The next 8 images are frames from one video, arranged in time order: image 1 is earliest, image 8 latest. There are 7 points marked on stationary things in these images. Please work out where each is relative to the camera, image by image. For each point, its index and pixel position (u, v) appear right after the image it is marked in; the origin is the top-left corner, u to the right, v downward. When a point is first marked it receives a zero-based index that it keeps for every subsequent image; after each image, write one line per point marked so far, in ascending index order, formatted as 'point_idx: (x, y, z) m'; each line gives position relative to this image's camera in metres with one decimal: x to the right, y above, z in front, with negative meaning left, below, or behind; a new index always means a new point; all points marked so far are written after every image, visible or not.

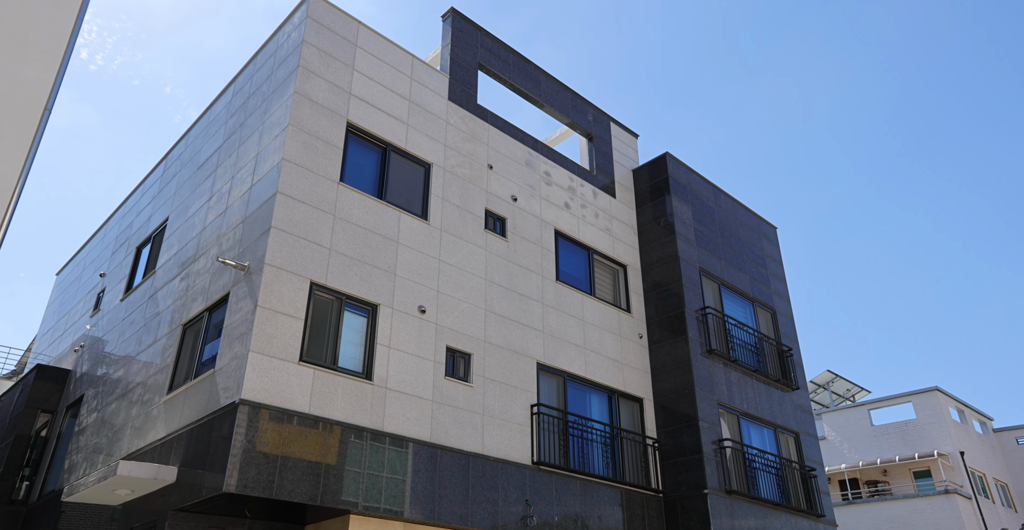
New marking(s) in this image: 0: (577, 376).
0: (+1.2, -2.1, +14.7) m
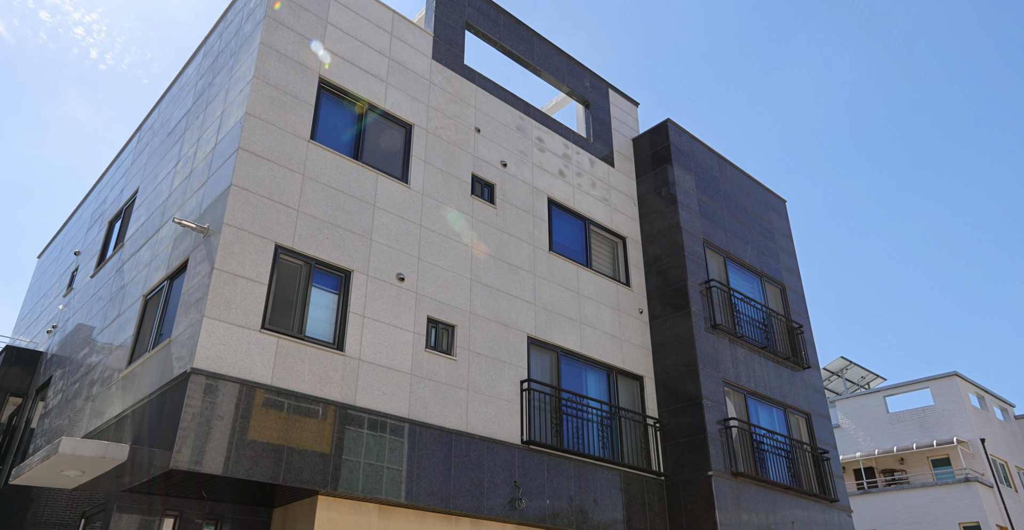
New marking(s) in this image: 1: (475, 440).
0: (+1.1, -1.5, +13.8) m
1: (-0.5, -2.5, +11.1) m
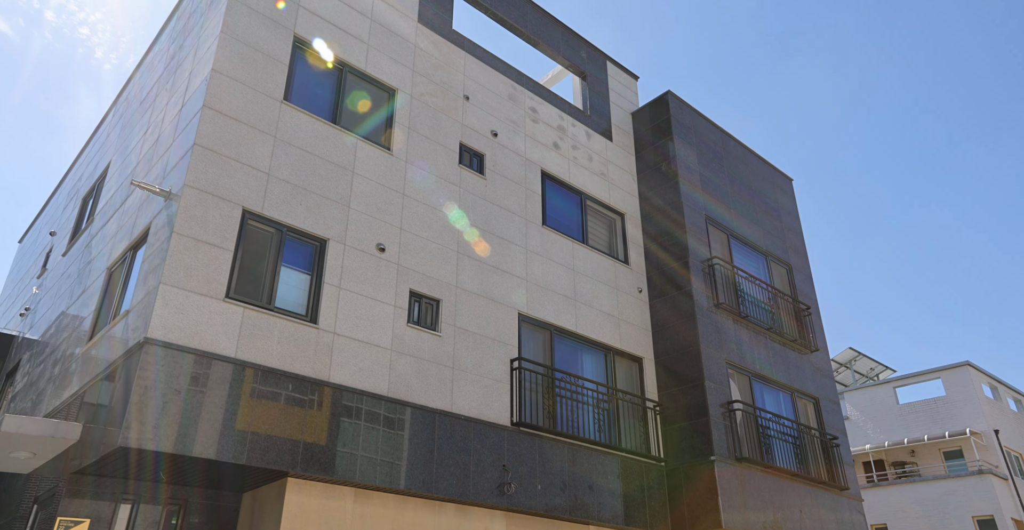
0: (+0.9, -1.1, +13.1) m
1: (-0.7, -2.1, +10.4) m
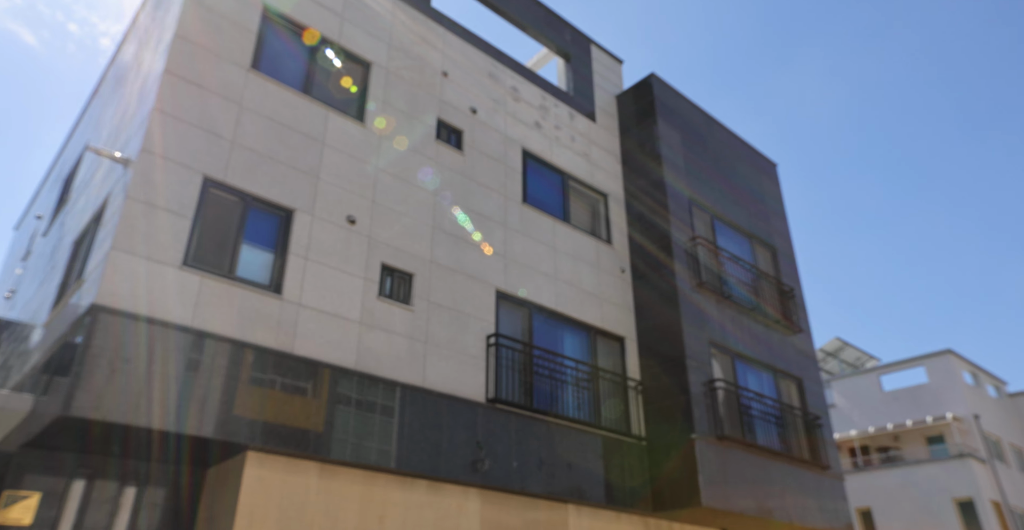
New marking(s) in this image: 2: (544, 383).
0: (+0.6, -0.7, +12.9) m
1: (-1.0, -1.7, +10.2) m
2: (+0.5, -1.8, +12.1) m
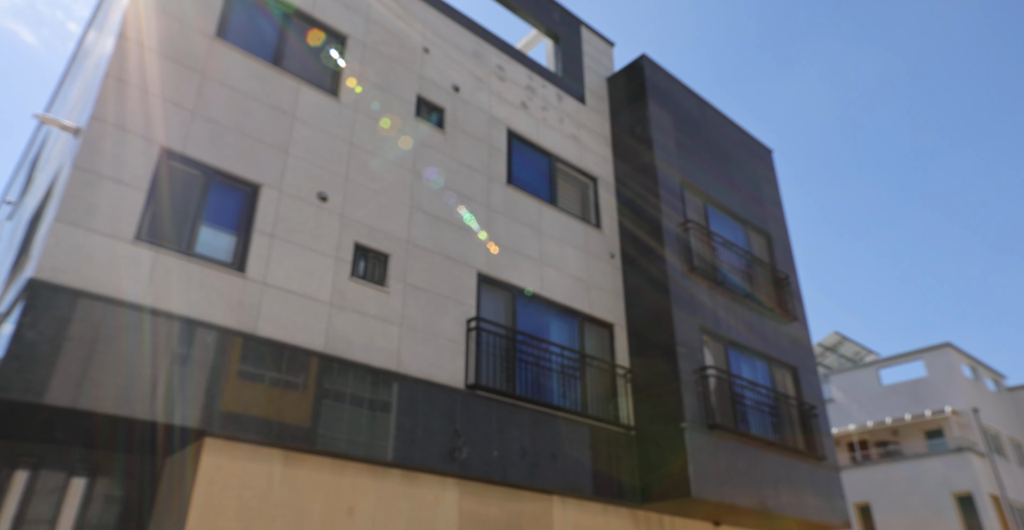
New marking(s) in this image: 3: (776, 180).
0: (+0.3, -0.4, +12.4) m
1: (-1.3, -1.4, +9.7) m
2: (+0.2, -1.6, +11.6) m
3: (+6.3, +2.1, +18.8) m
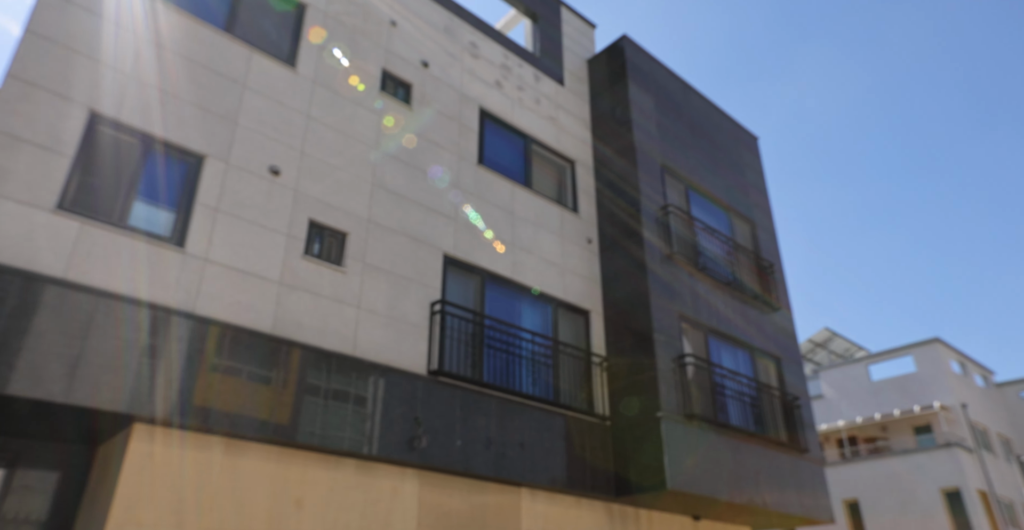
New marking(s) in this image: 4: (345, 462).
0: (-0.2, -0.2, +11.9) m
1: (-1.7, -1.2, +9.2) m
2: (-0.2, -1.3, +11.1) m
3: (+5.8, +2.3, +18.3) m
4: (-1.9, -2.2, +8.8) m
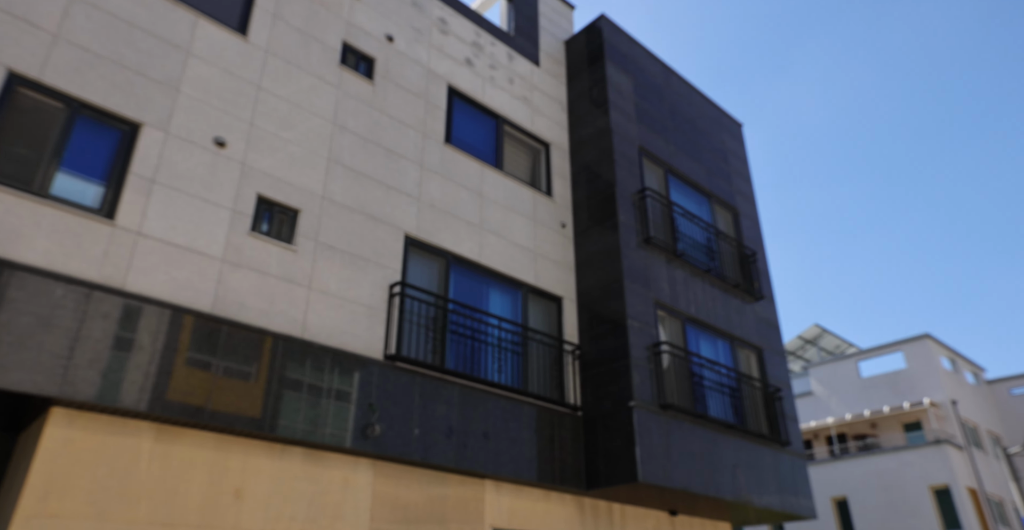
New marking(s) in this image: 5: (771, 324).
0: (-0.6, +0.1, +11.4) m
1: (-2.2, -0.9, +8.6) m
2: (-0.7, -1.0, +10.6) m
3: (+5.3, +2.6, +17.8) m
4: (-2.3, -2.0, +8.3) m
5: (+5.1, -1.2, +15.5) m
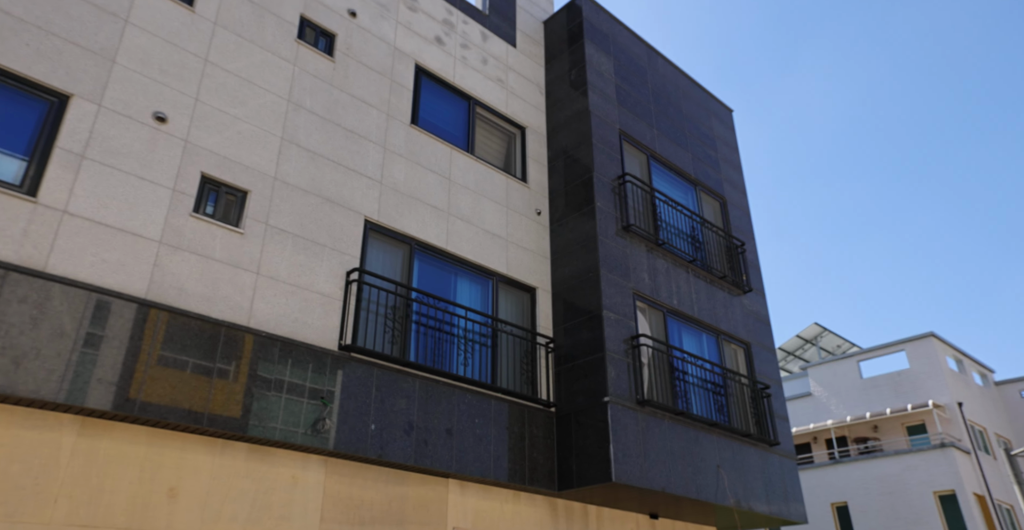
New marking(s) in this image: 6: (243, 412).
0: (-1.1, +0.2, +10.8) m
1: (-2.6, -0.8, +8.1) m
2: (-1.1, -0.9, +10.1) m
3: (+4.9, +2.7, +17.3) m
4: (-2.8, -1.8, +7.7) m
5: (+4.7, -1.0, +14.9) m
6: (-2.6, -1.4, +7.7) m
